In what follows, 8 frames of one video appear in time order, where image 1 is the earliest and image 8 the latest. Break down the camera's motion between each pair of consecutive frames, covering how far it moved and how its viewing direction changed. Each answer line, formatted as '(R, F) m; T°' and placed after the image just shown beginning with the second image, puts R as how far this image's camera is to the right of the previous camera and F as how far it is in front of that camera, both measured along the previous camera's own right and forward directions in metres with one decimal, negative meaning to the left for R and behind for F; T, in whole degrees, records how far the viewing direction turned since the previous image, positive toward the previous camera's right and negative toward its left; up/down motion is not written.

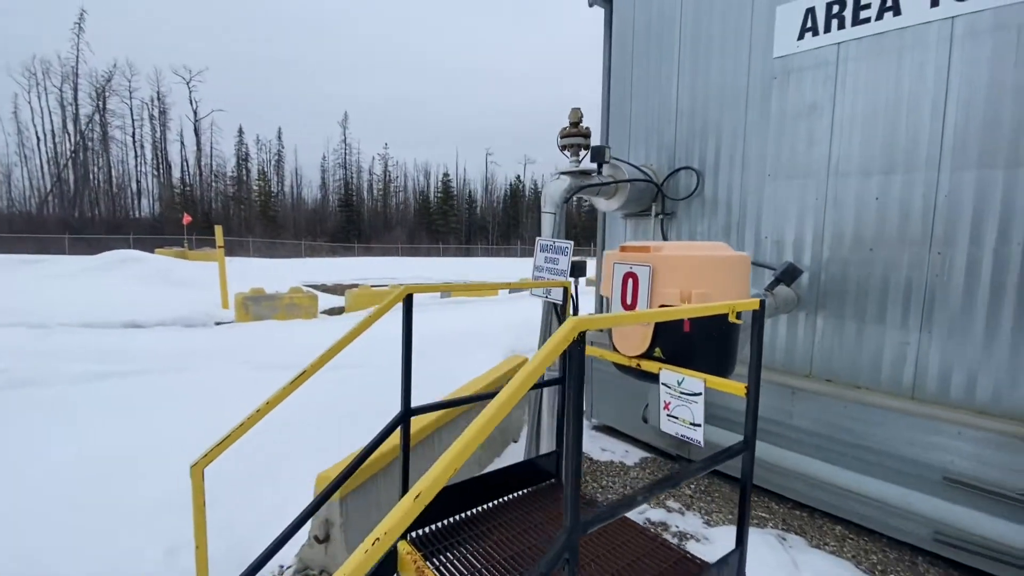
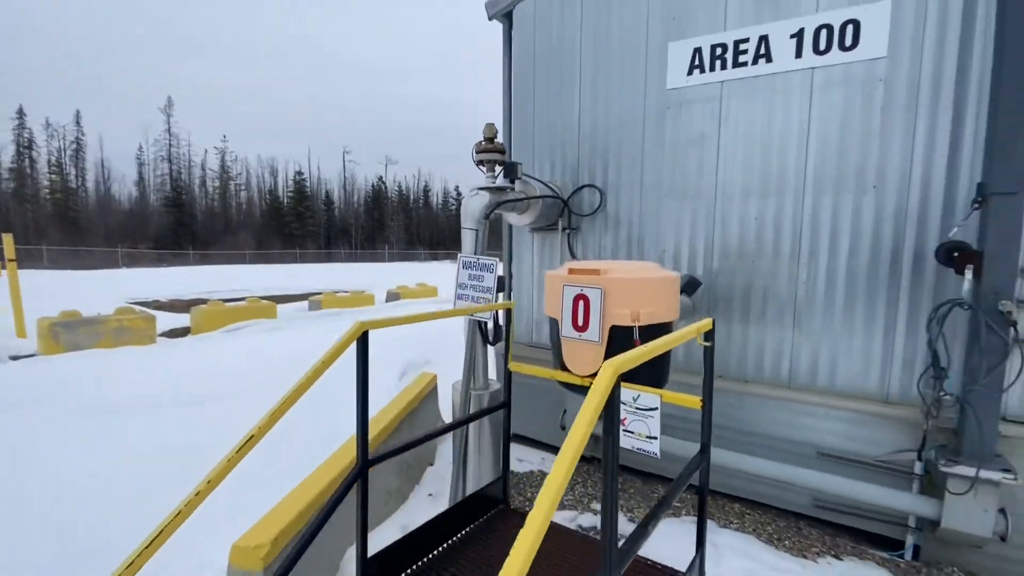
(-0.4, +0.1) m; +16°
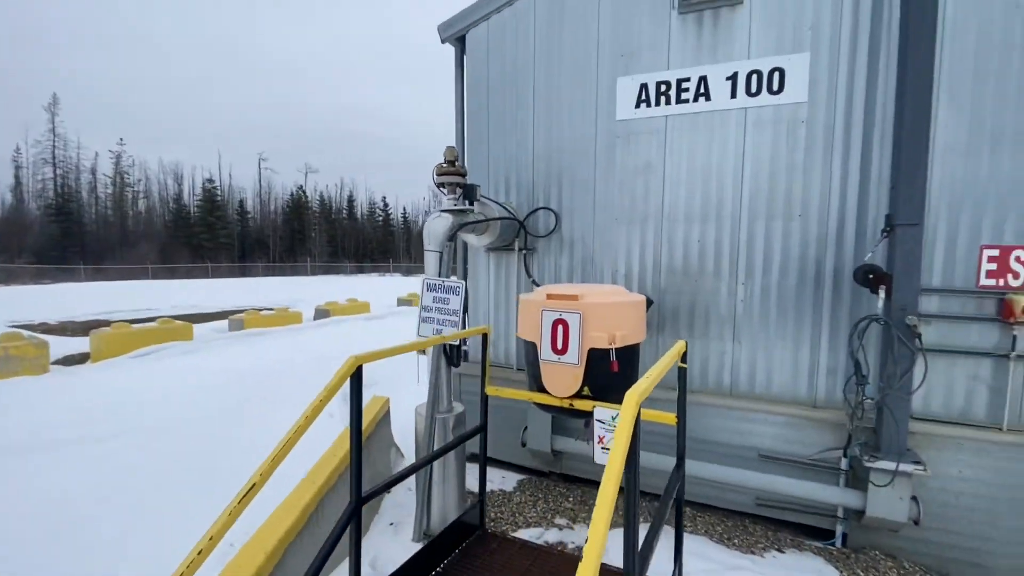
(-0.3, 0.0) m; +9°
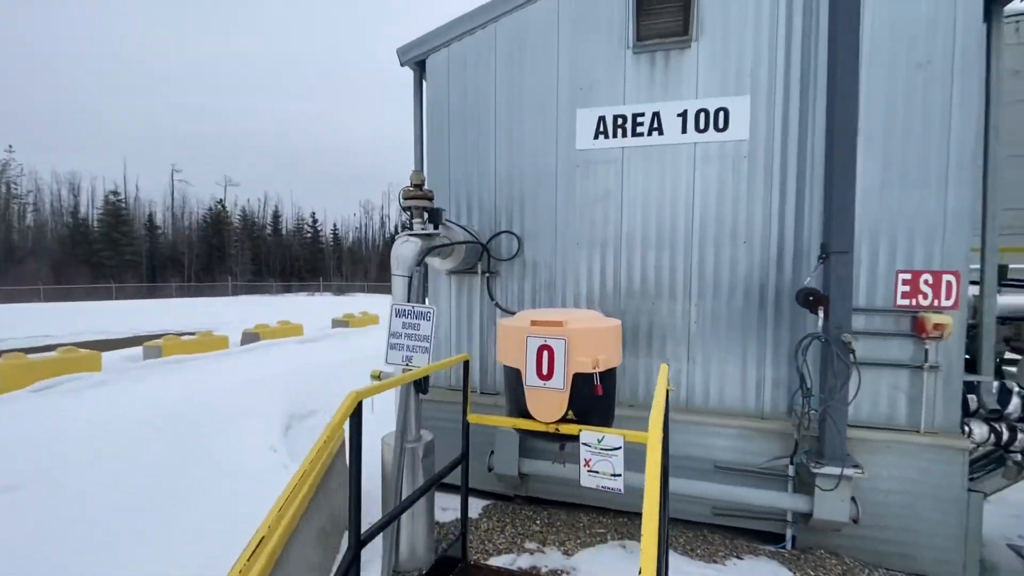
(-0.3, 0.0) m; +8°
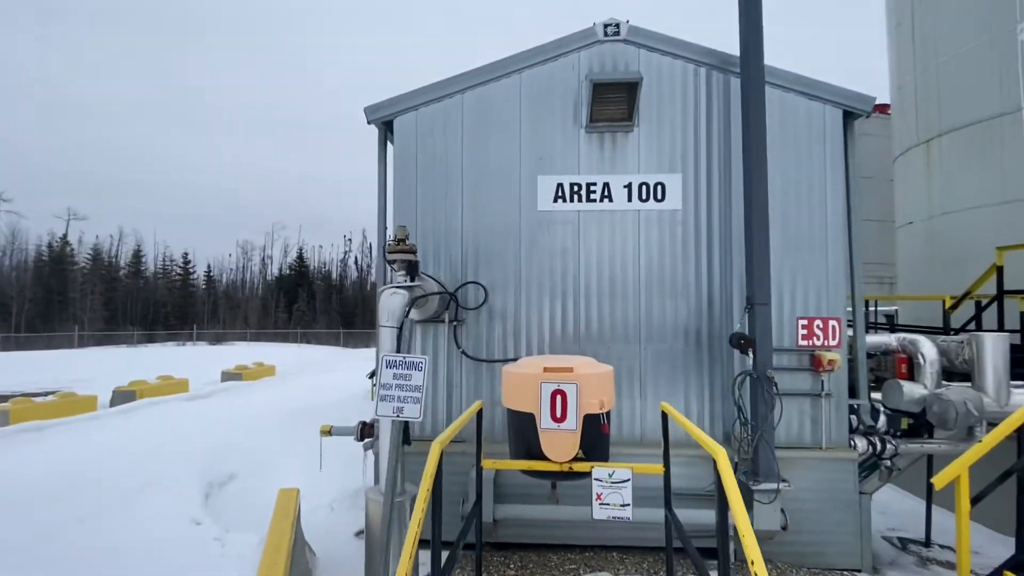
(-0.7, -0.2) m; +13°
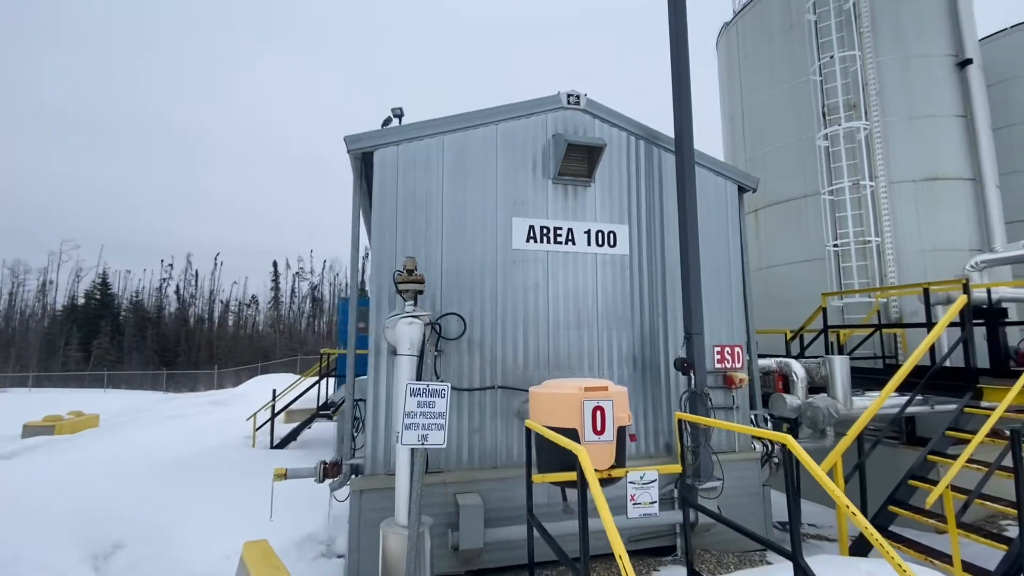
(-1.3, -0.2) m; +18°
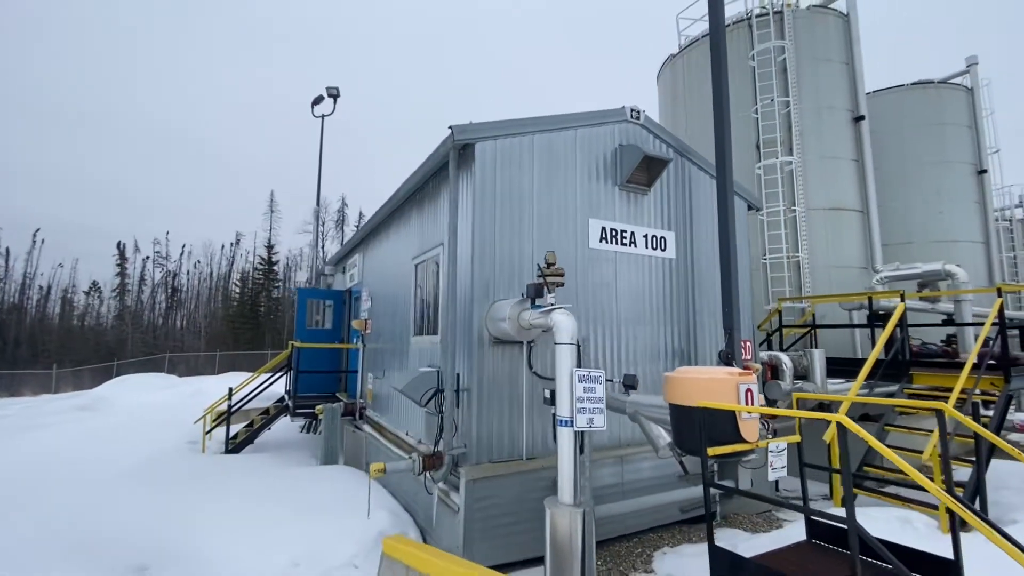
(-2.2, 0.0) m; +14°
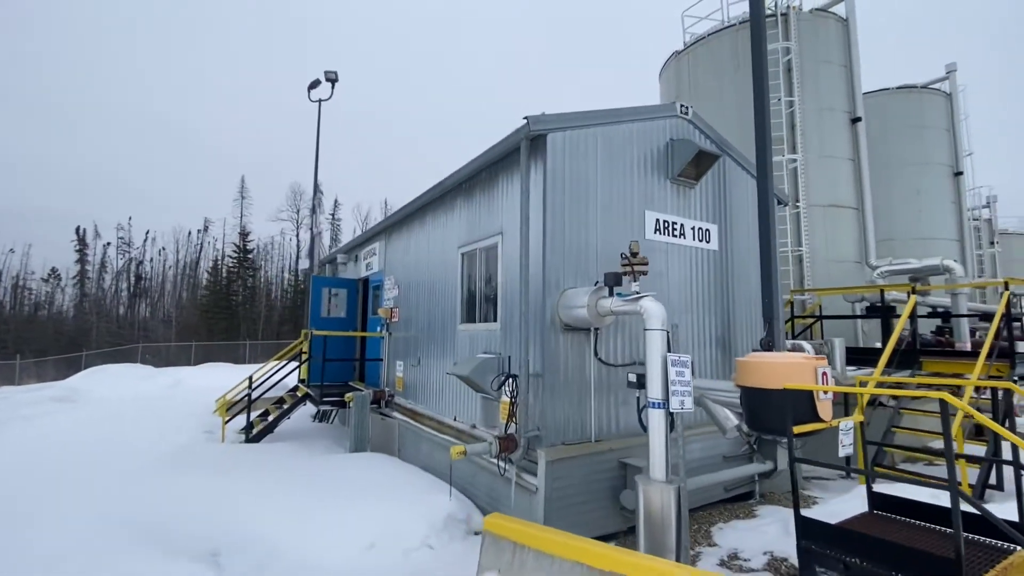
(-1.0, -0.1) m; +3°
